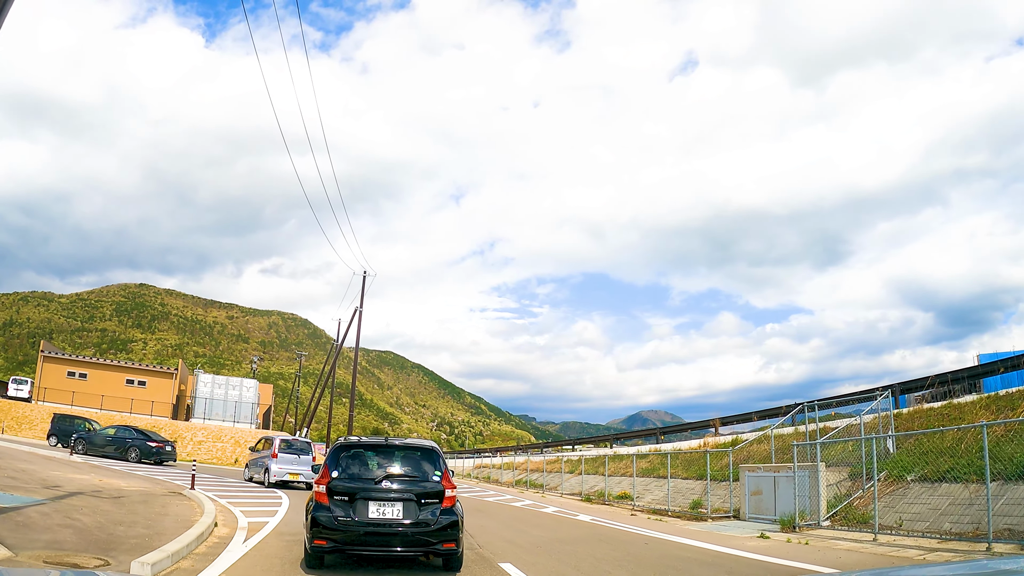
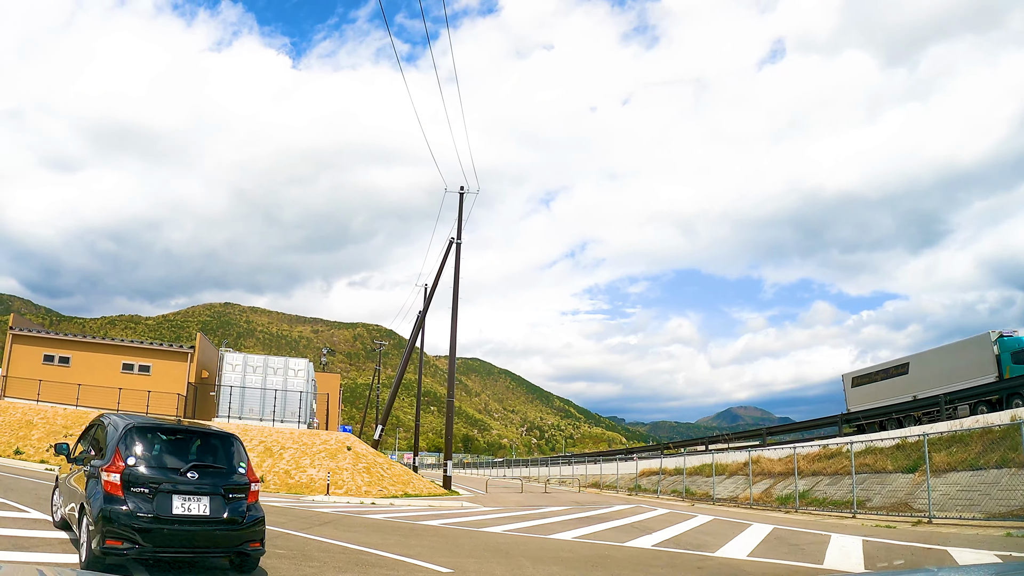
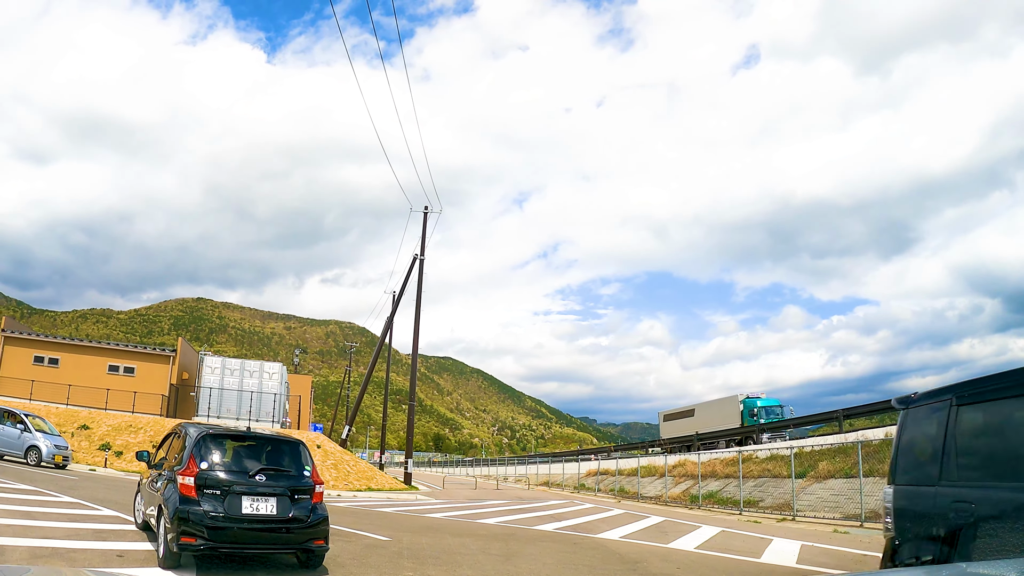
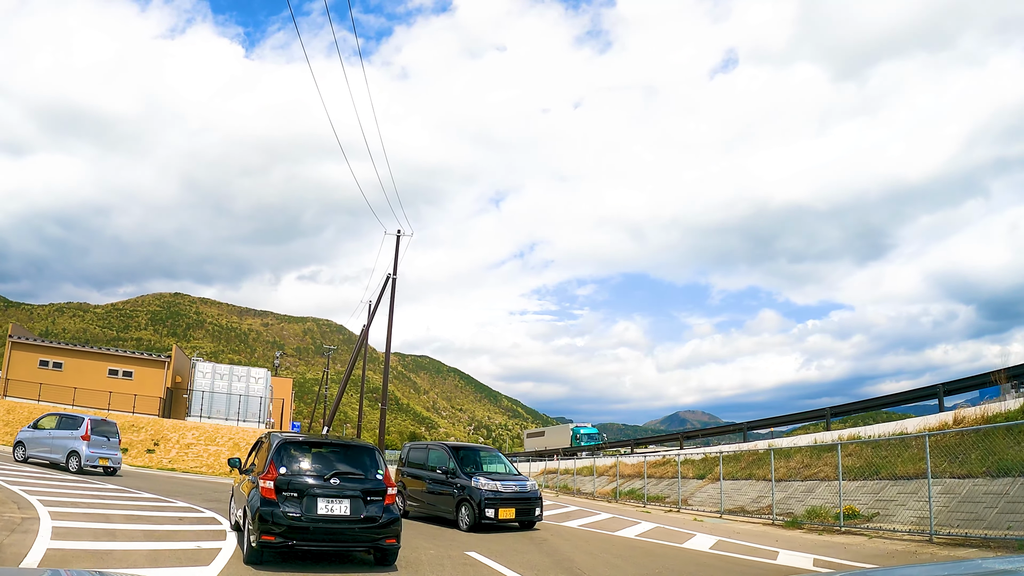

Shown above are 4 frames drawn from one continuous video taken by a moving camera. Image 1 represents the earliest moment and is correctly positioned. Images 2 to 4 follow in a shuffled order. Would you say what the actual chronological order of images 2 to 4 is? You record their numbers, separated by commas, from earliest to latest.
4, 3, 2
